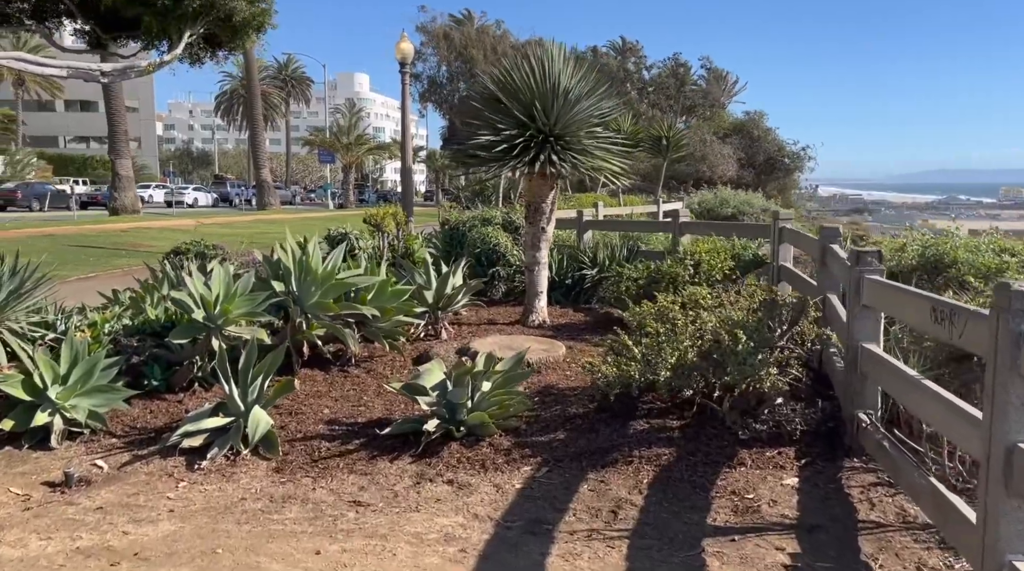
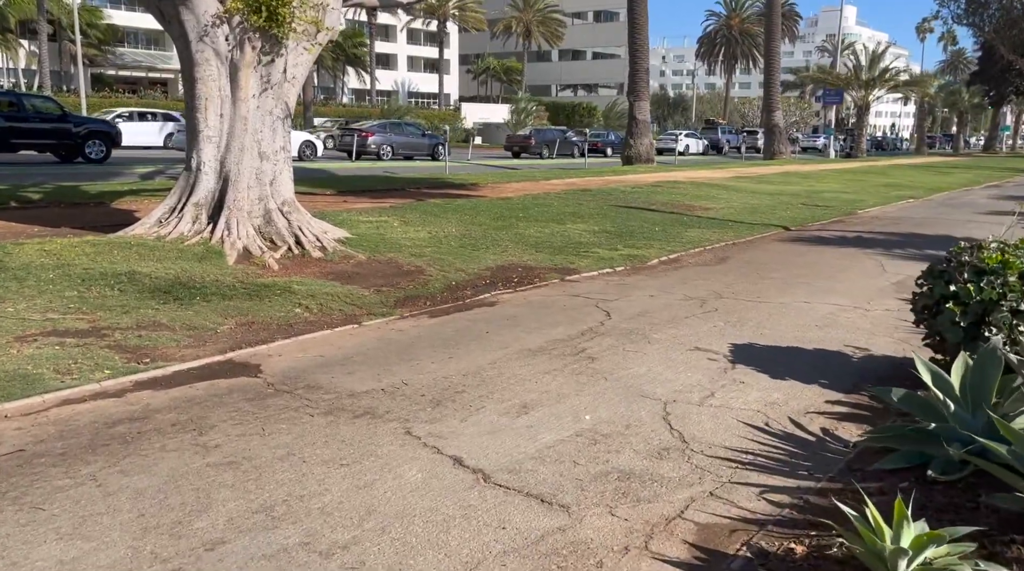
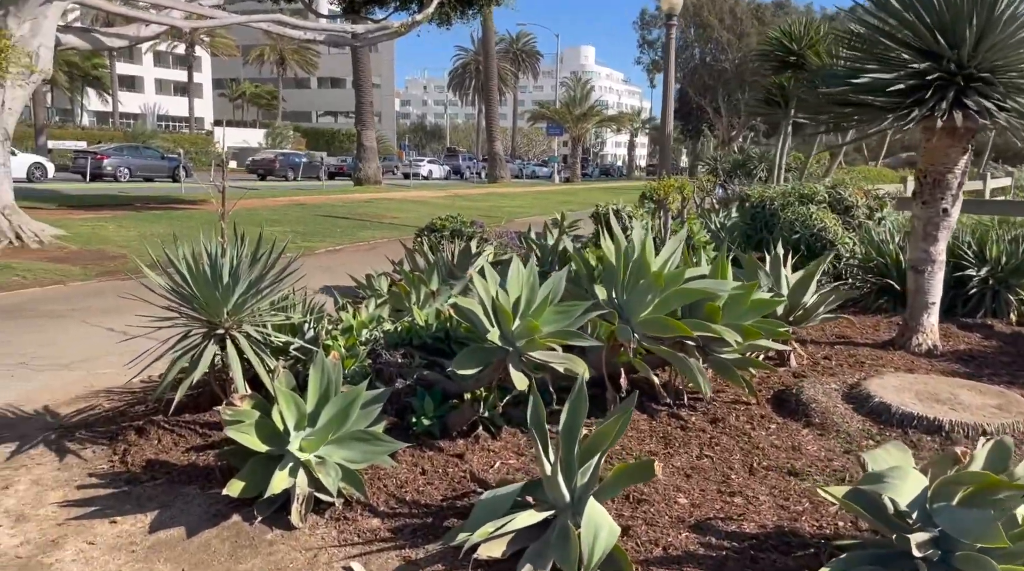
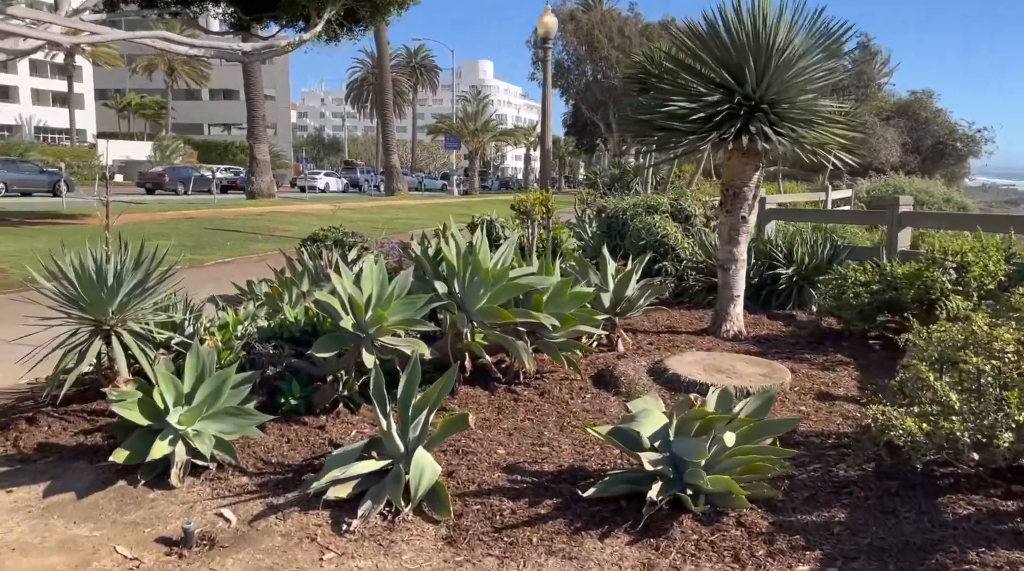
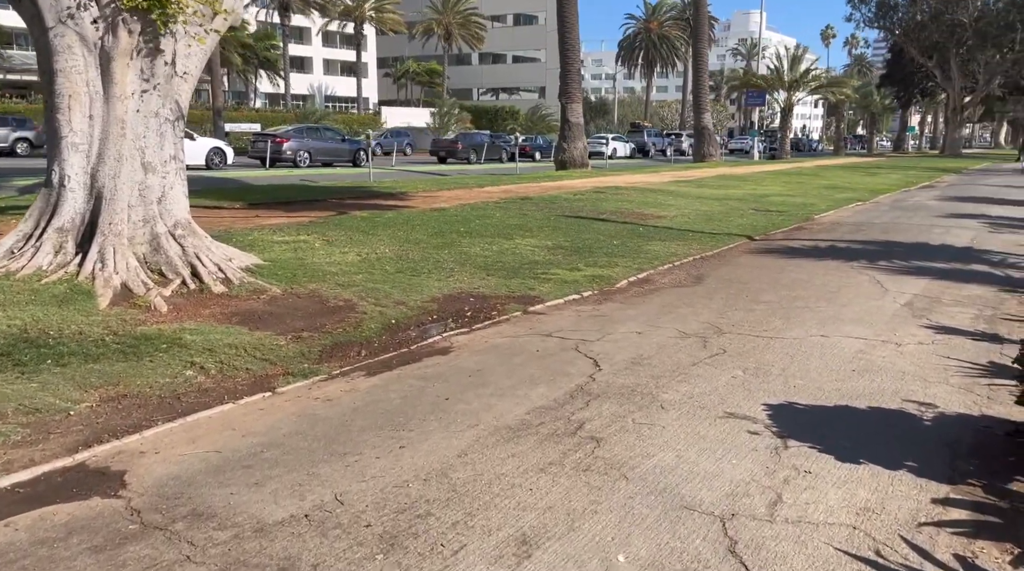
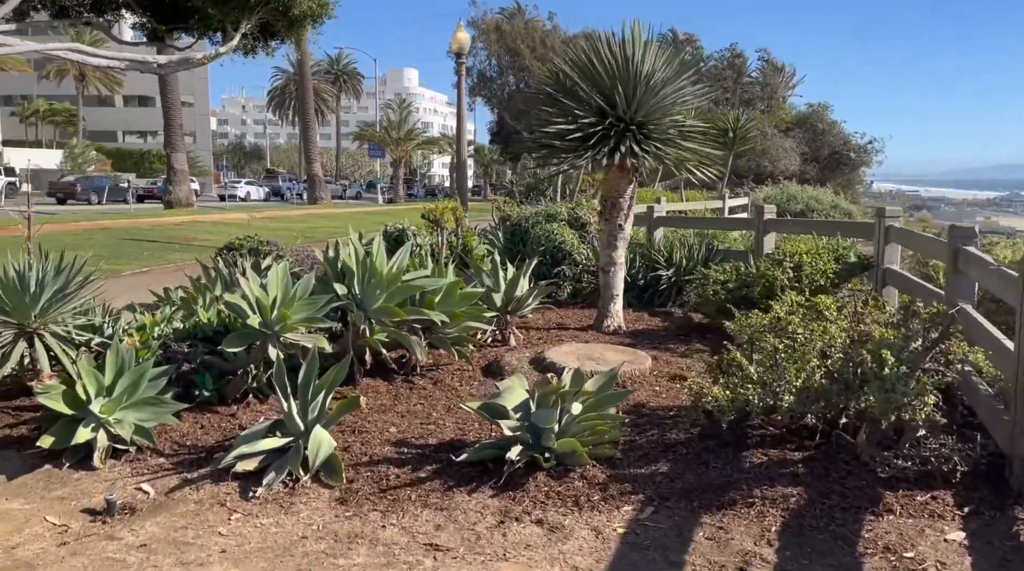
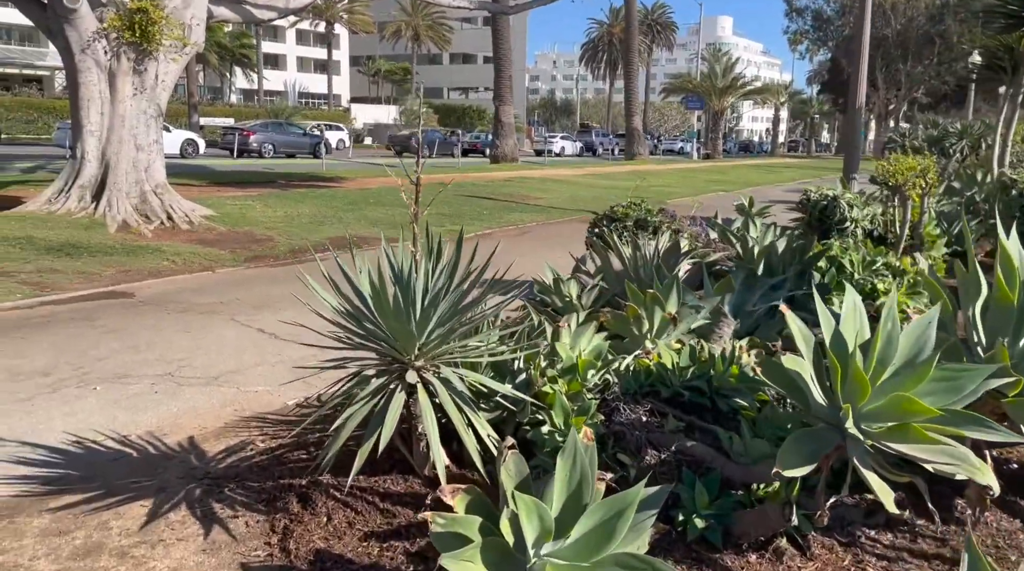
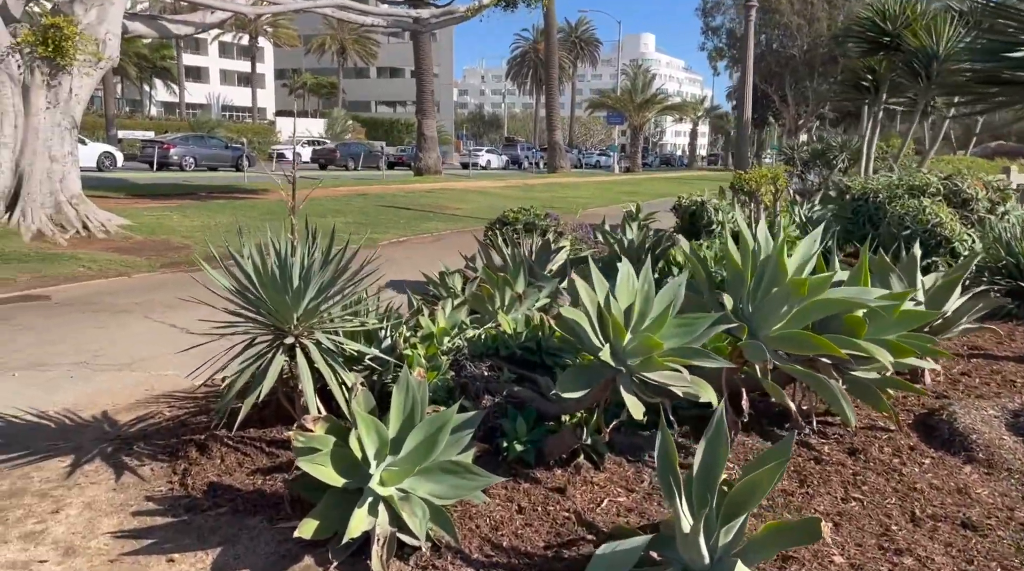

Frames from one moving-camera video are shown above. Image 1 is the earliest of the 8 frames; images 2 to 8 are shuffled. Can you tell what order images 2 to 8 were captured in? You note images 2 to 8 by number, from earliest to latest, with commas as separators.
6, 4, 3, 8, 7, 2, 5
